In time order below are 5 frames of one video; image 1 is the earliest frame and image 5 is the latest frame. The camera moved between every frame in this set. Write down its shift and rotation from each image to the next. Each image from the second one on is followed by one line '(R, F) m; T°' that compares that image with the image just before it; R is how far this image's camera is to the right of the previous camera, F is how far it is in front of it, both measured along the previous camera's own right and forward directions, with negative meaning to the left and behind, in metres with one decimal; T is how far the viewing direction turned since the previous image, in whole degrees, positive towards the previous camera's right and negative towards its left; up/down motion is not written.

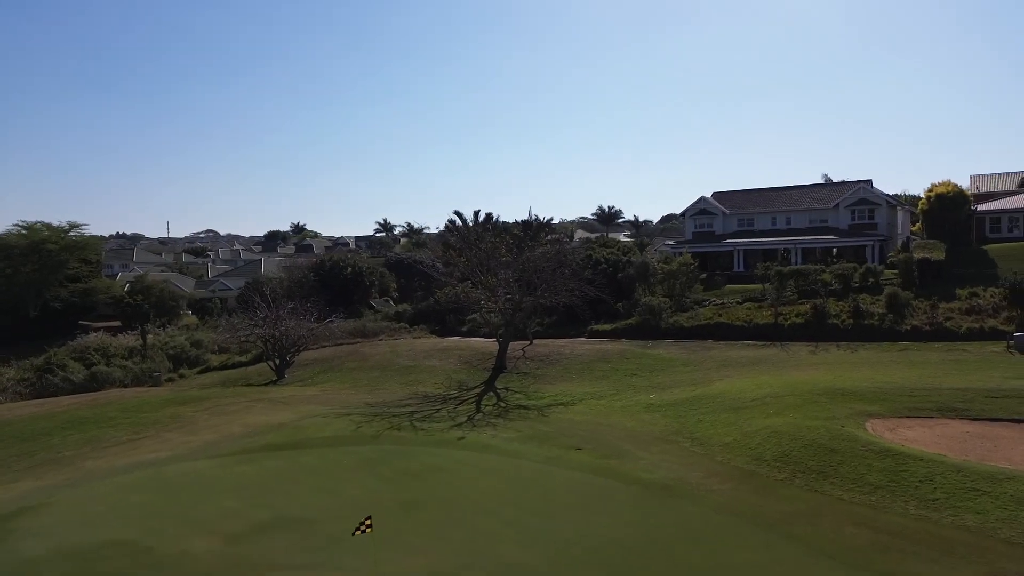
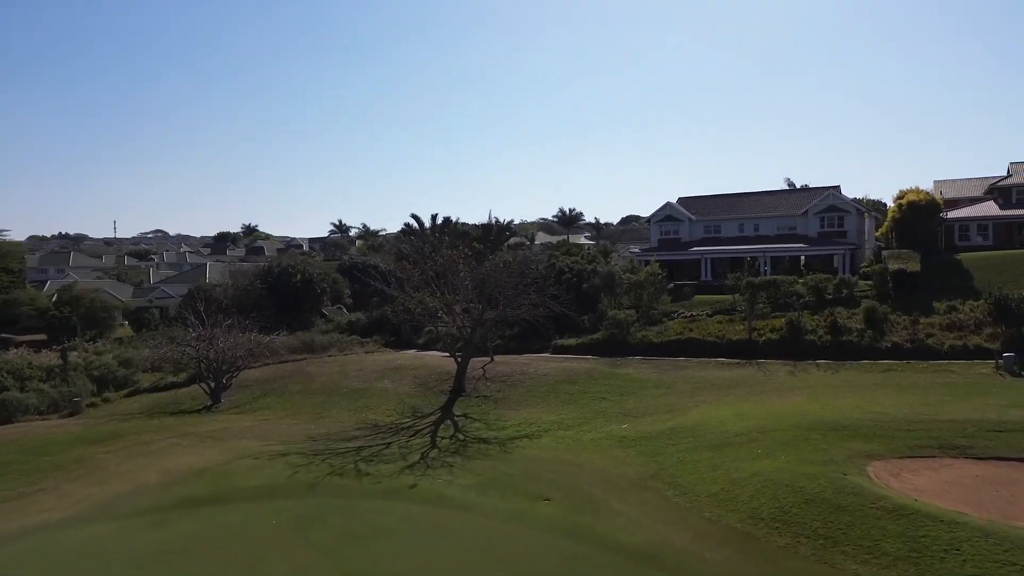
(0.0, +2.3) m; +3°
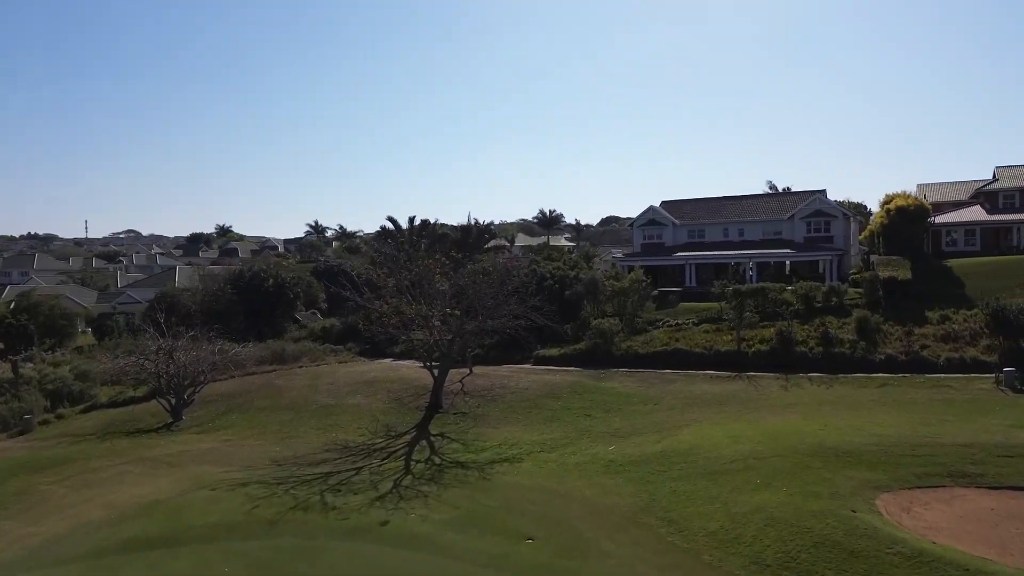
(0.0, +1.4) m; +2°
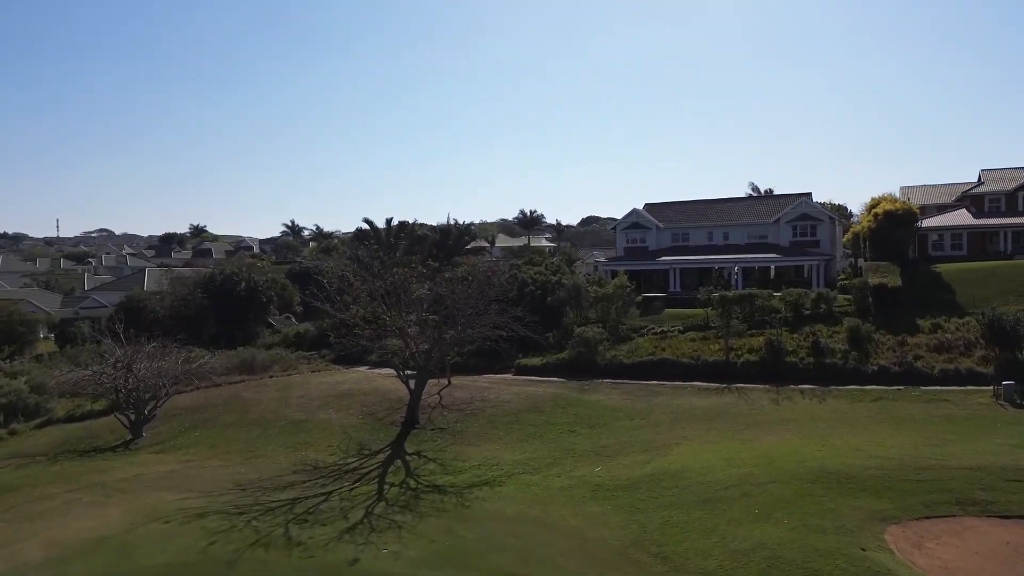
(0.0, +1.3) m; +2°
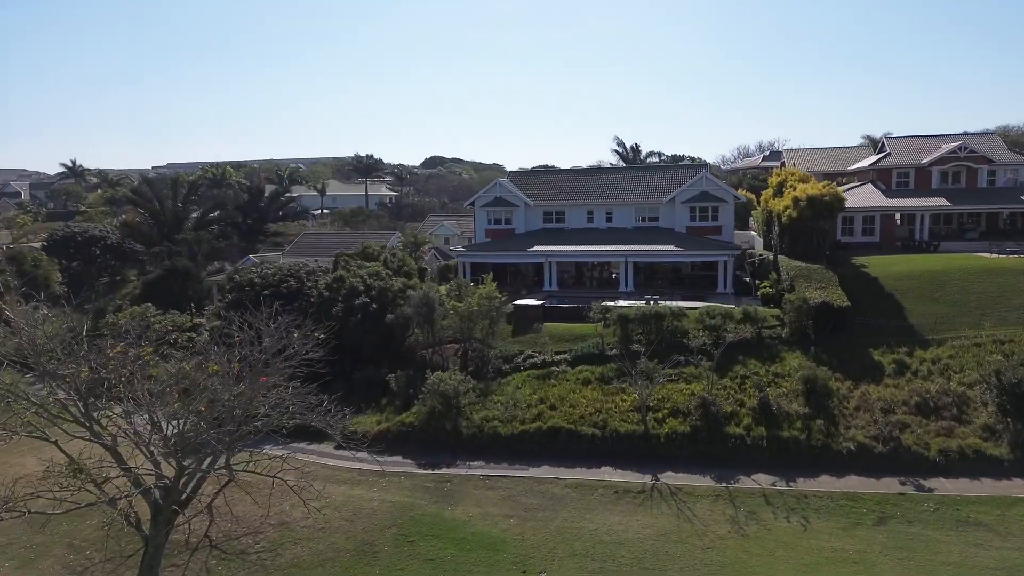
(+0.7, +10.3) m; +12°
